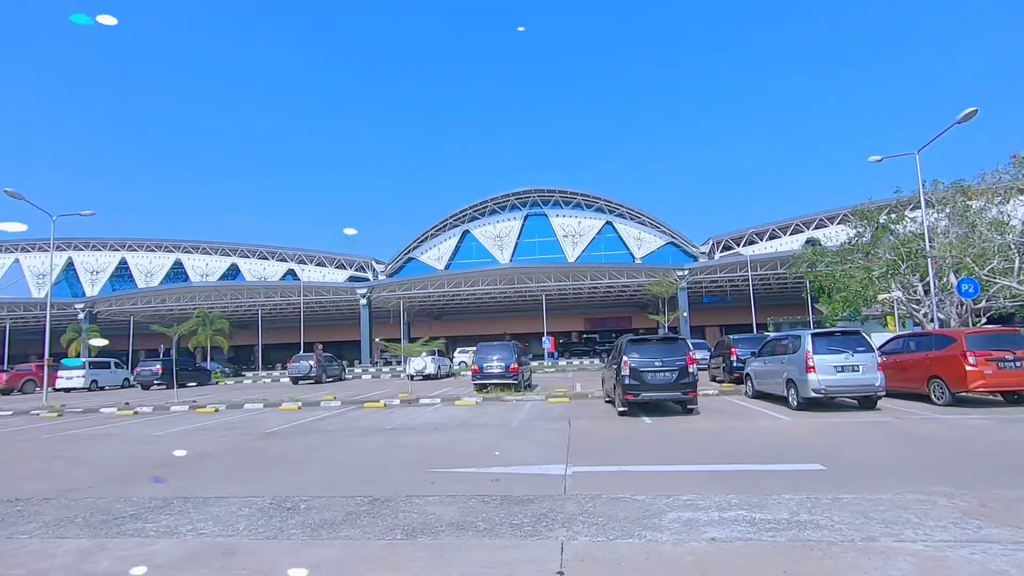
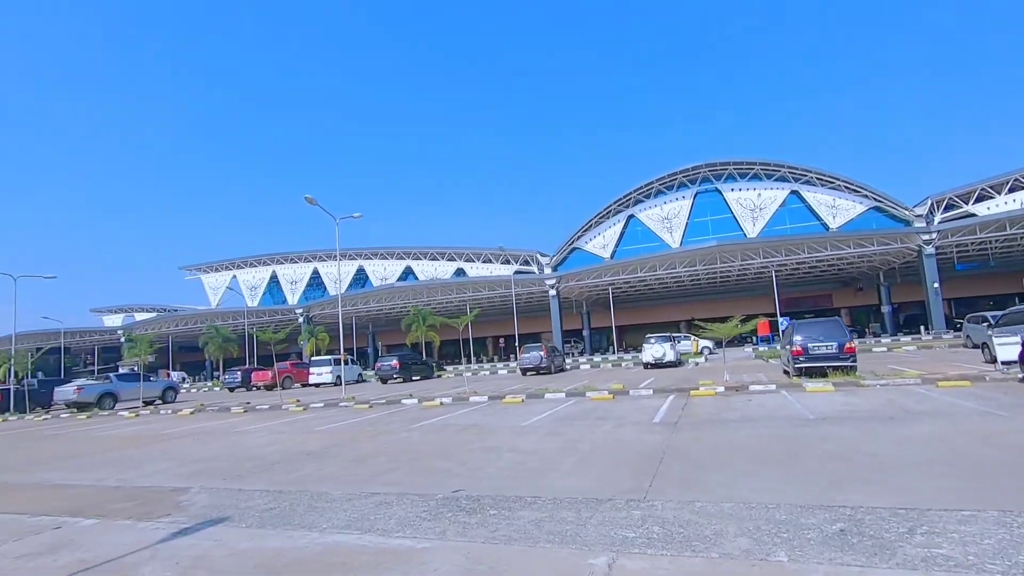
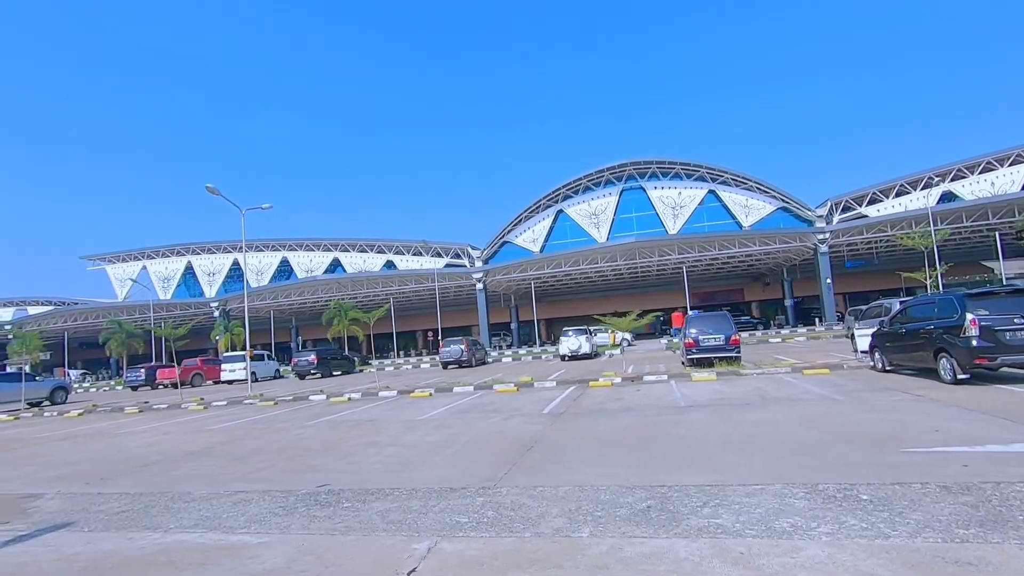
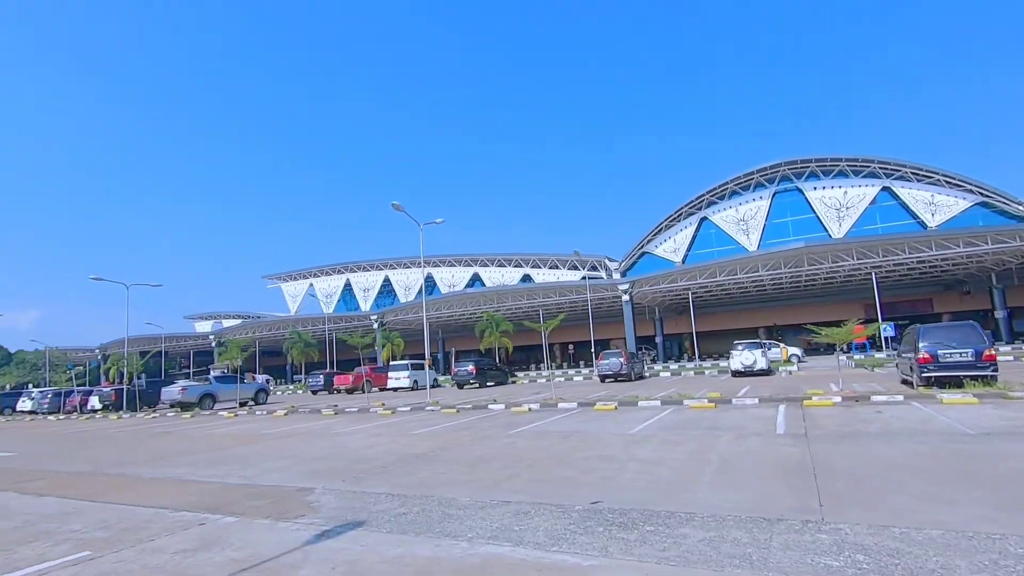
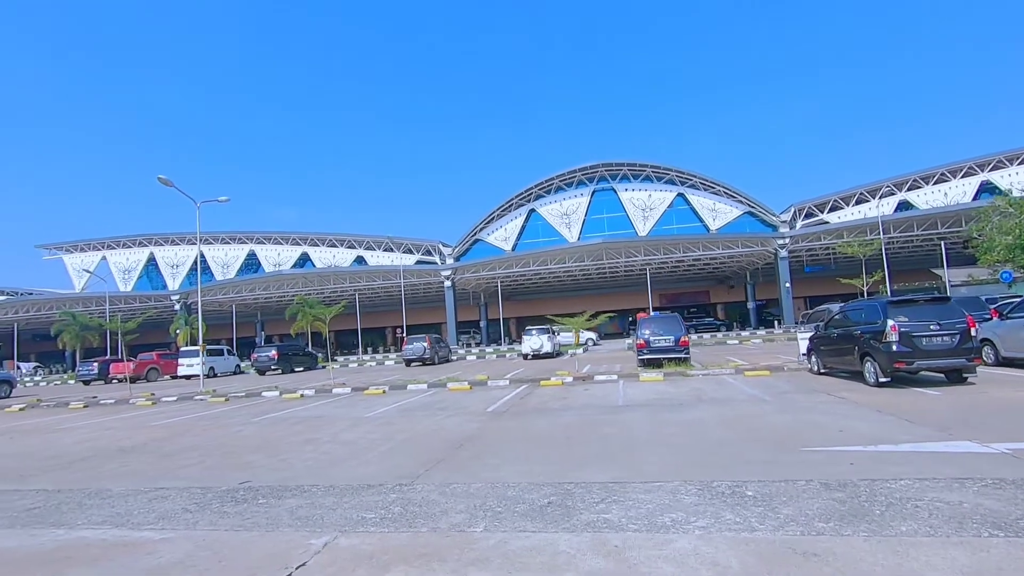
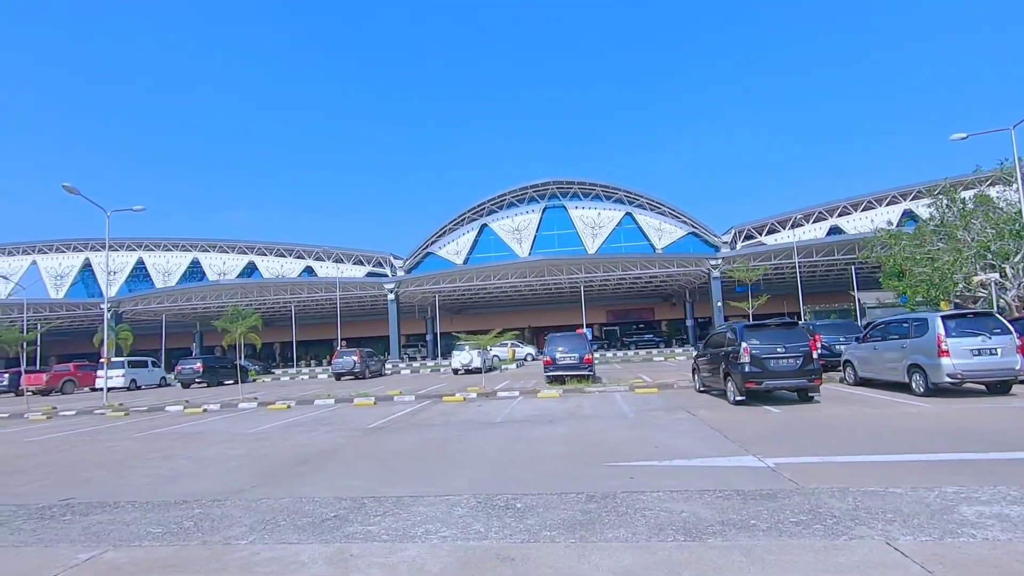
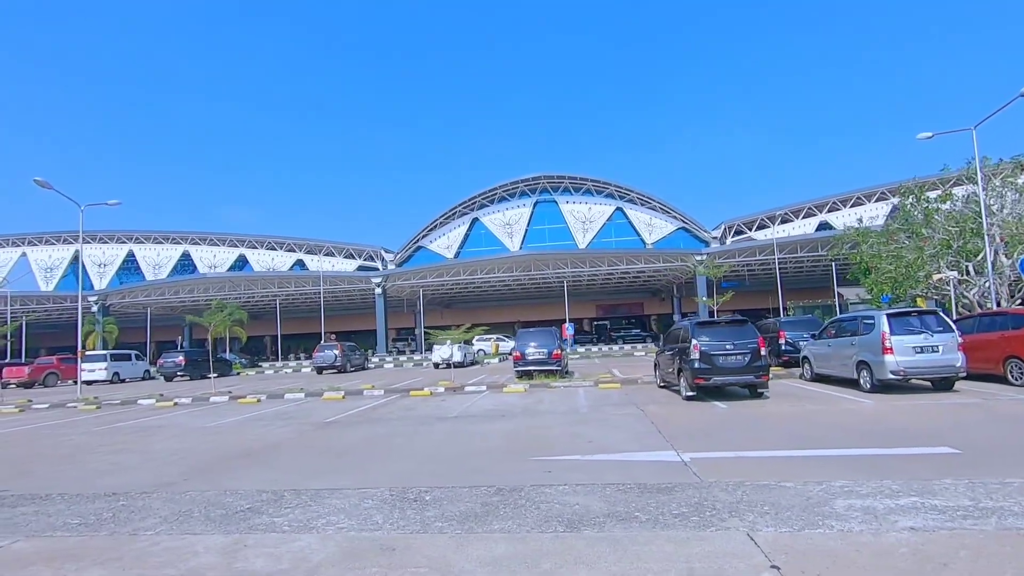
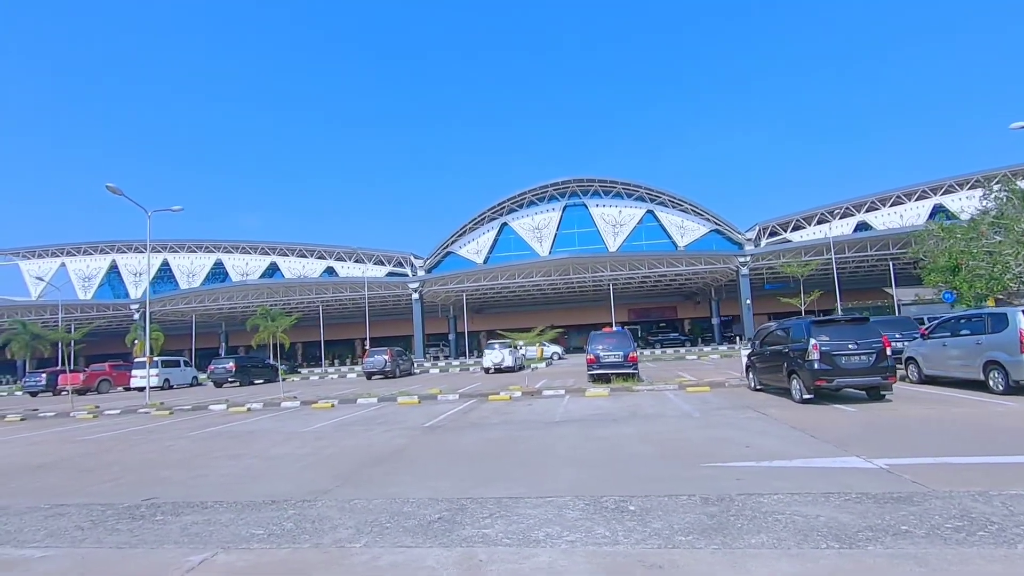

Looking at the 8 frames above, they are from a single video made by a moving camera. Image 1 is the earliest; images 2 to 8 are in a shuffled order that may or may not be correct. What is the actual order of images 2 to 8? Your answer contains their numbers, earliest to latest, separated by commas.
7, 6, 8, 5, 3, 2, 4
